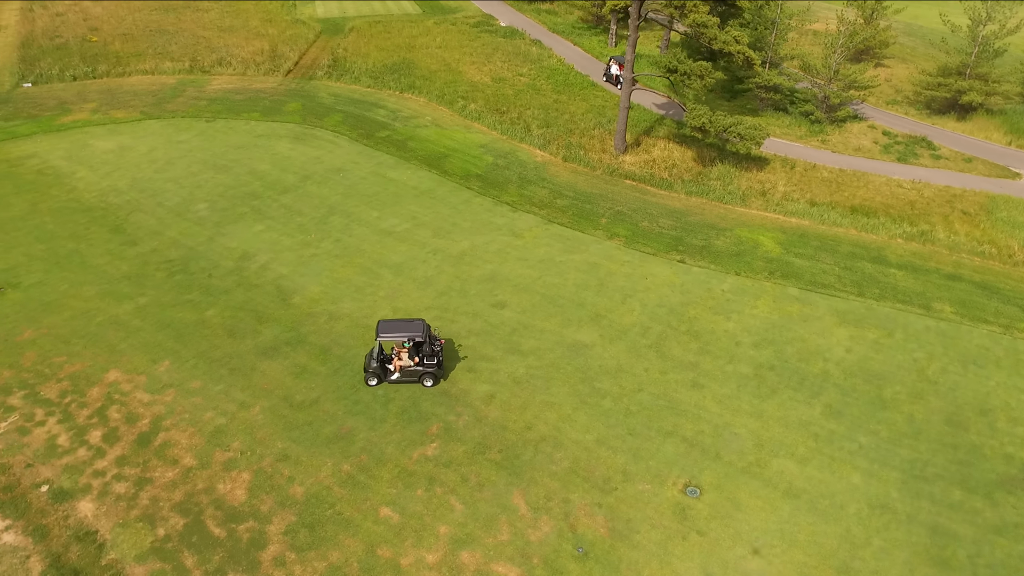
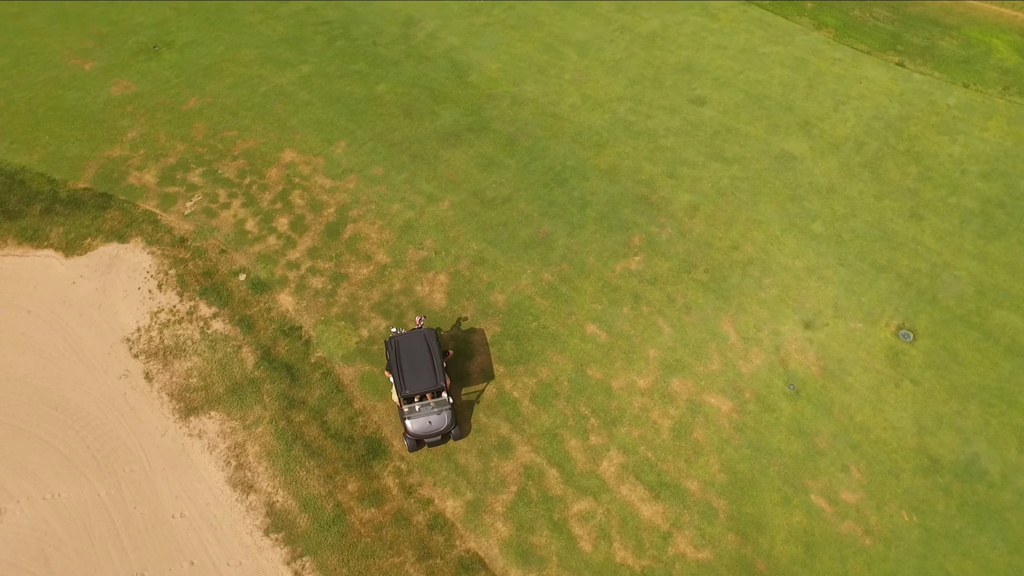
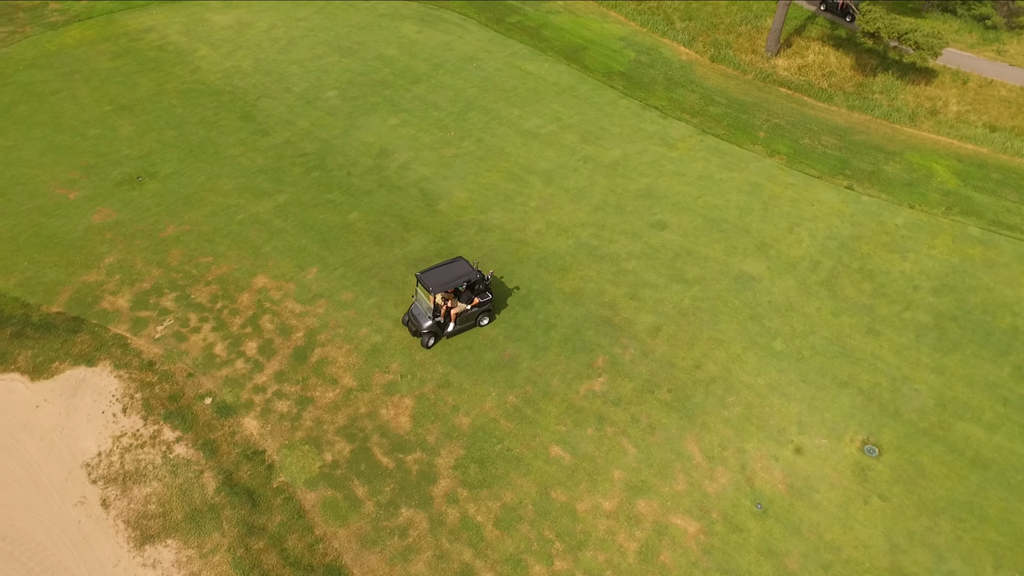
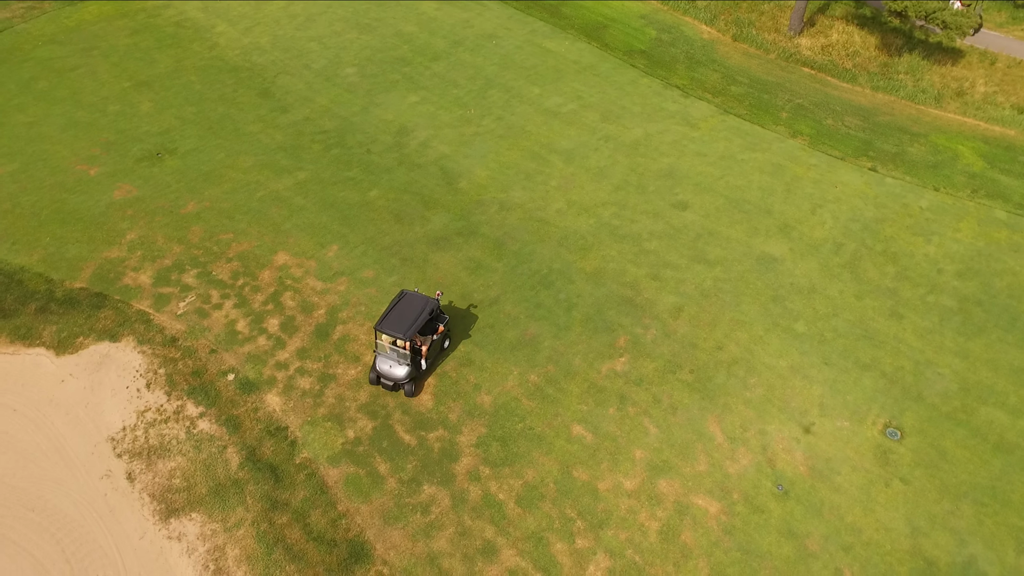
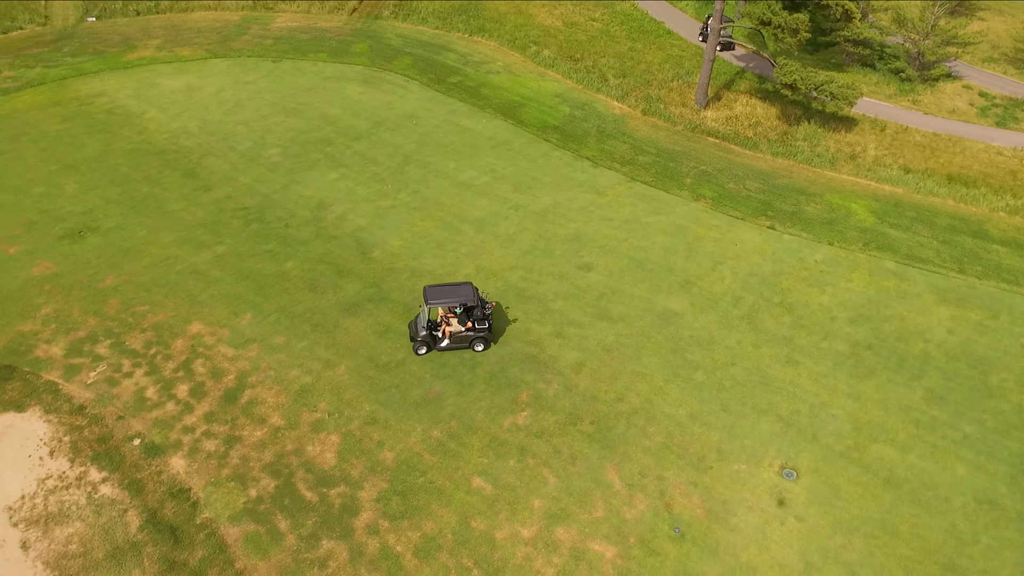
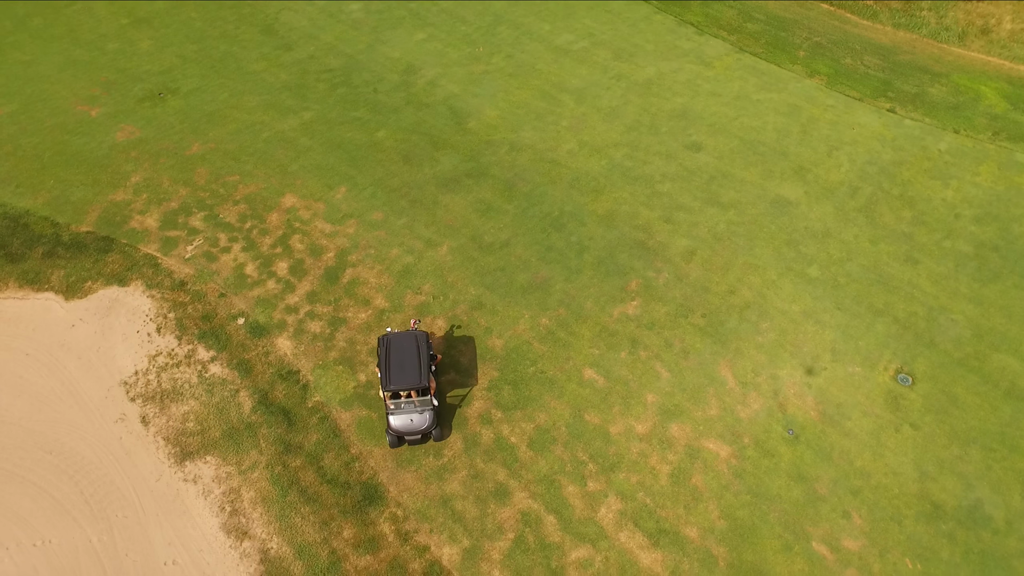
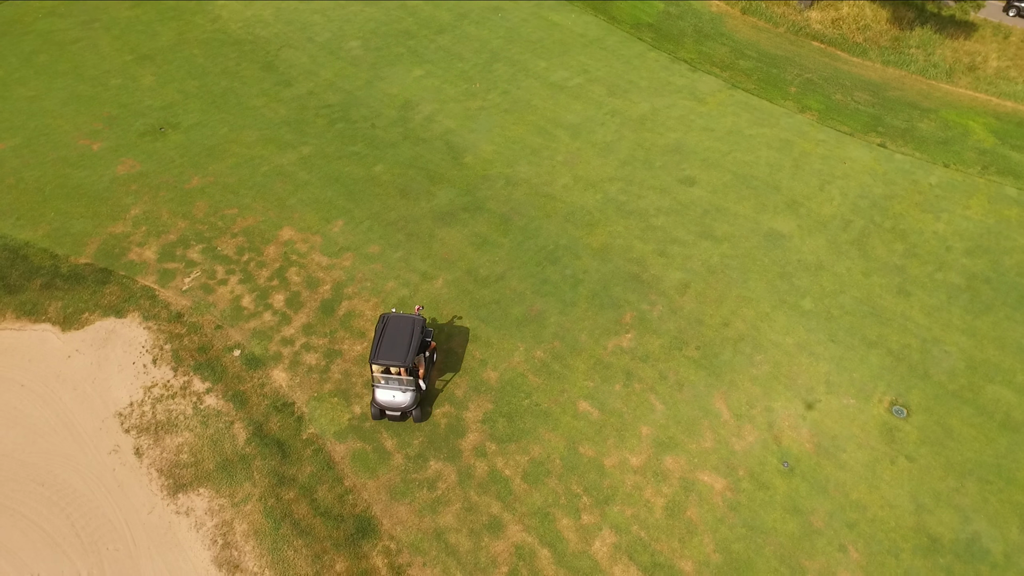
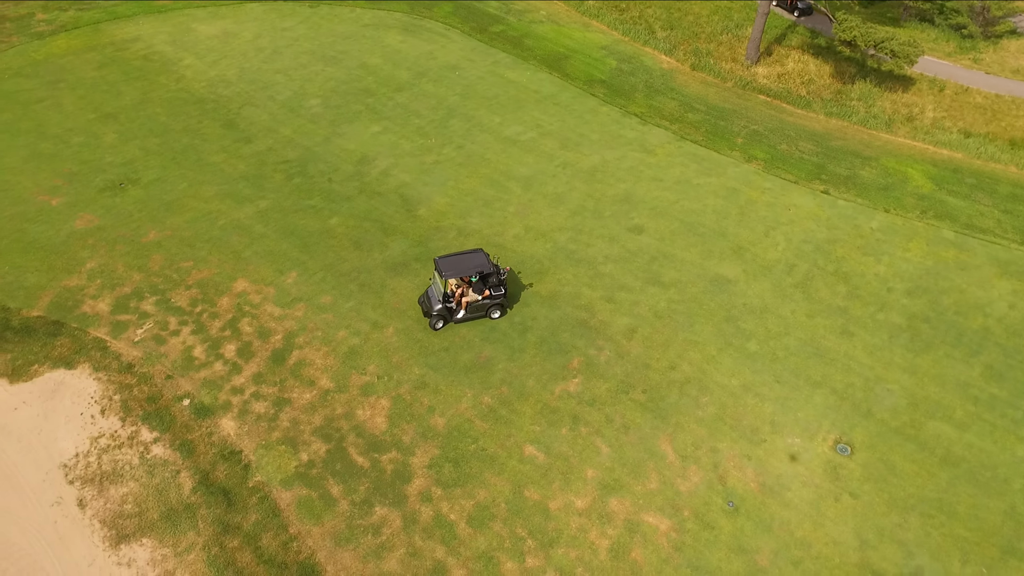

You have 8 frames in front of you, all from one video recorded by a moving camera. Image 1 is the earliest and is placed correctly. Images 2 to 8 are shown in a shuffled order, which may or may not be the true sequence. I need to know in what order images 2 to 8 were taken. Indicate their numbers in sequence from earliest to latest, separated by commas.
5, 8, 3, 4, 7, 6, 2
